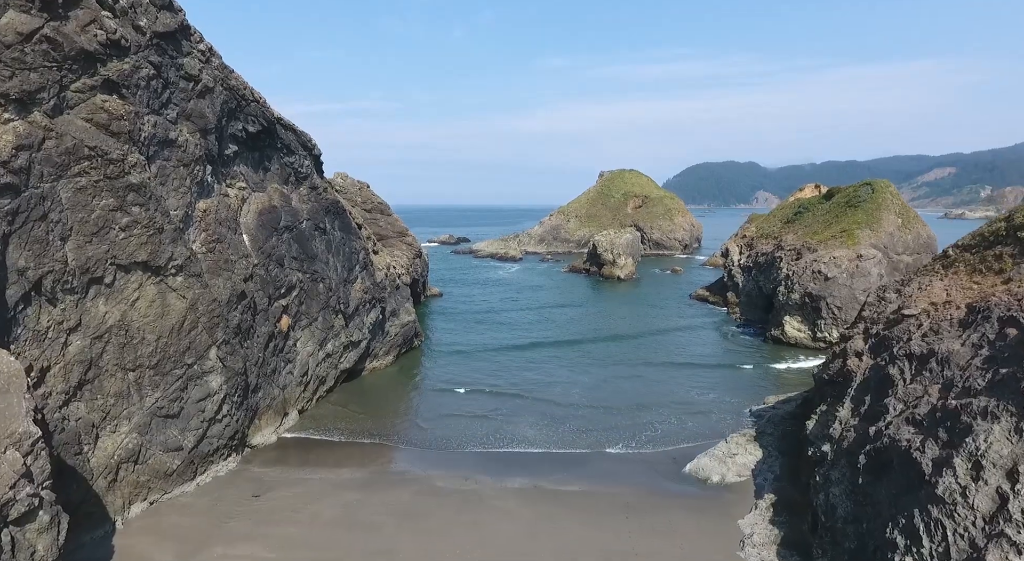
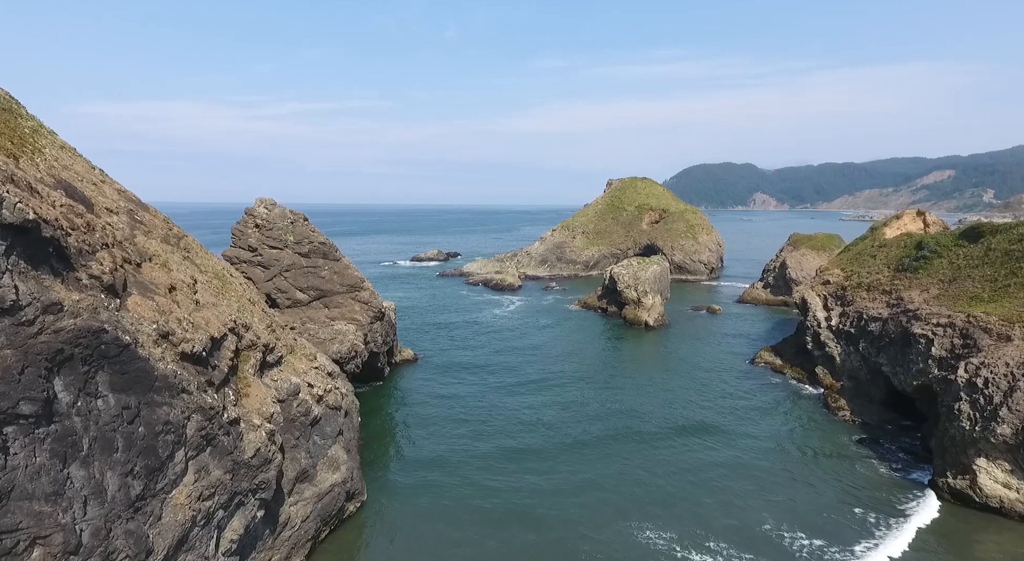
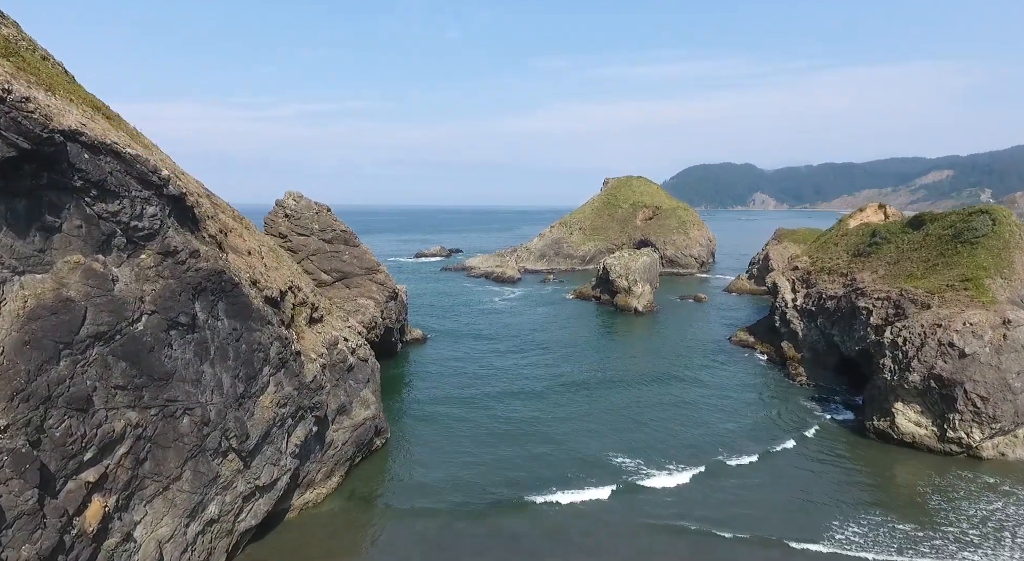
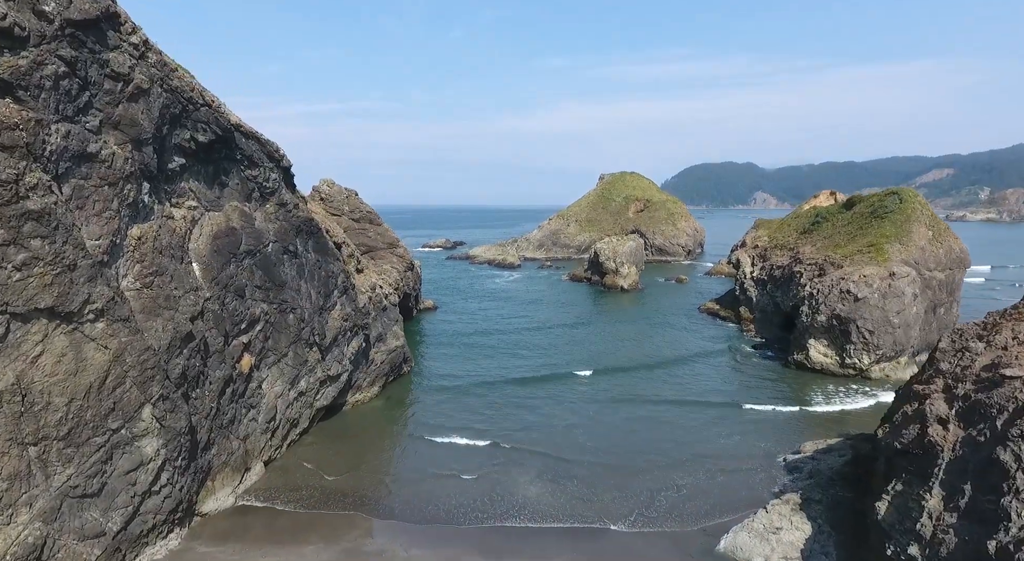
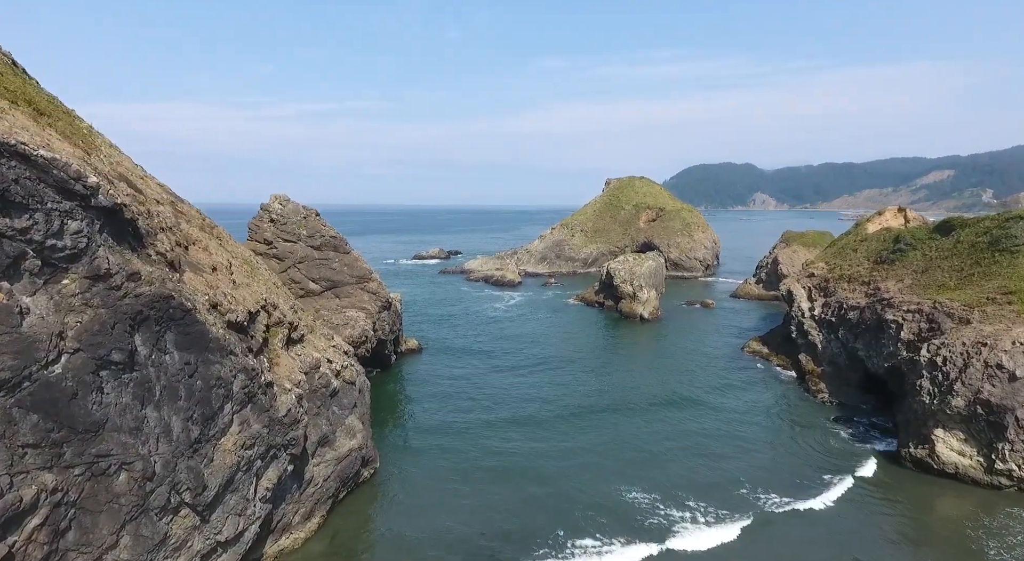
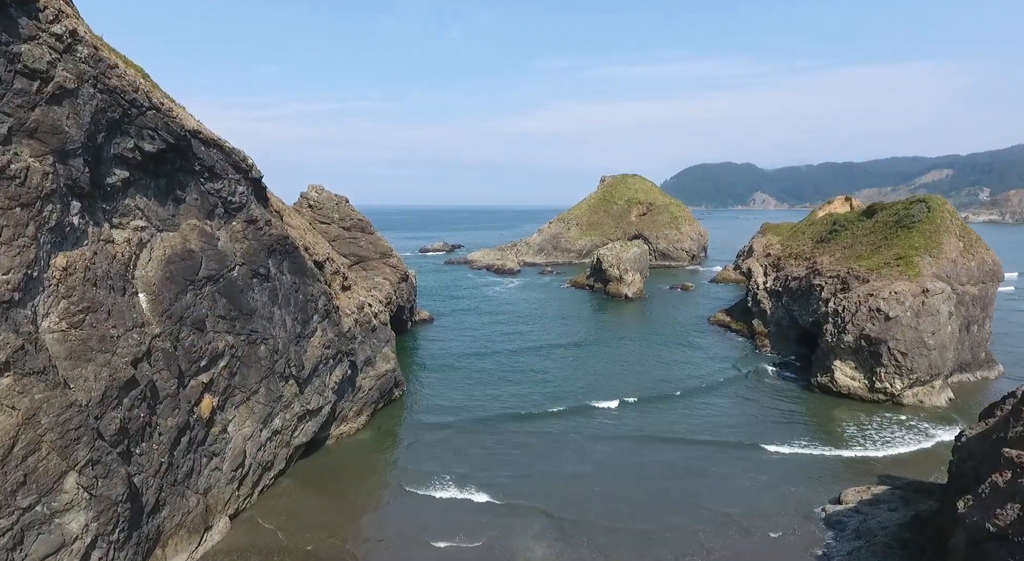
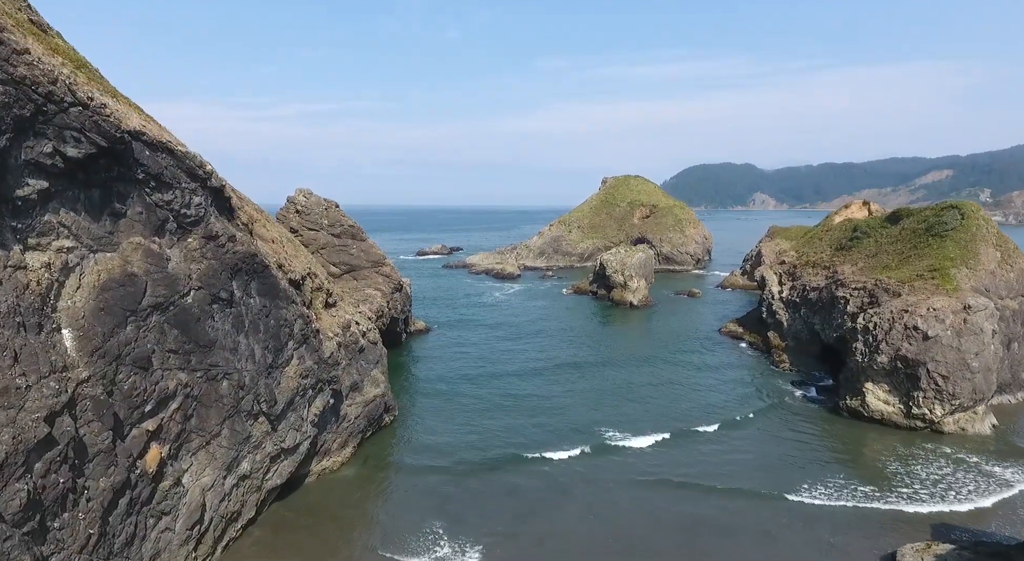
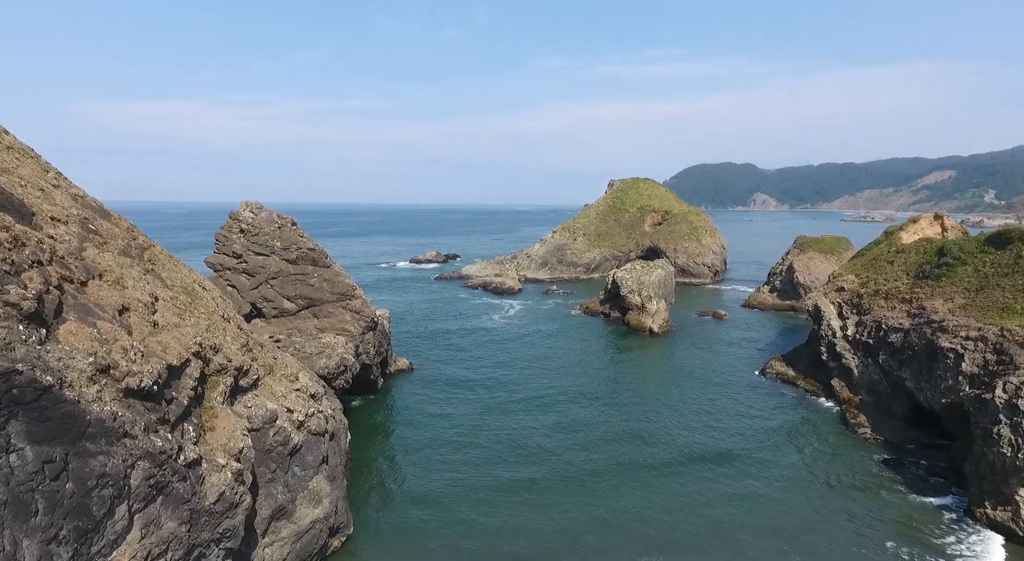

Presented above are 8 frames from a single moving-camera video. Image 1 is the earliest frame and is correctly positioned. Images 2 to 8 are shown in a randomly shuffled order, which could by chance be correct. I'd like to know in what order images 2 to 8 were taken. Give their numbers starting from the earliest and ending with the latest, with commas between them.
4, 6, 7, 3, 5, 2, 8
